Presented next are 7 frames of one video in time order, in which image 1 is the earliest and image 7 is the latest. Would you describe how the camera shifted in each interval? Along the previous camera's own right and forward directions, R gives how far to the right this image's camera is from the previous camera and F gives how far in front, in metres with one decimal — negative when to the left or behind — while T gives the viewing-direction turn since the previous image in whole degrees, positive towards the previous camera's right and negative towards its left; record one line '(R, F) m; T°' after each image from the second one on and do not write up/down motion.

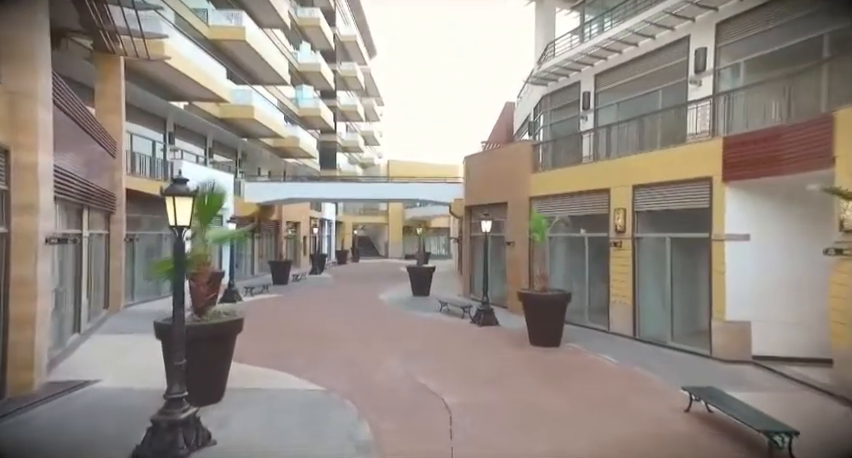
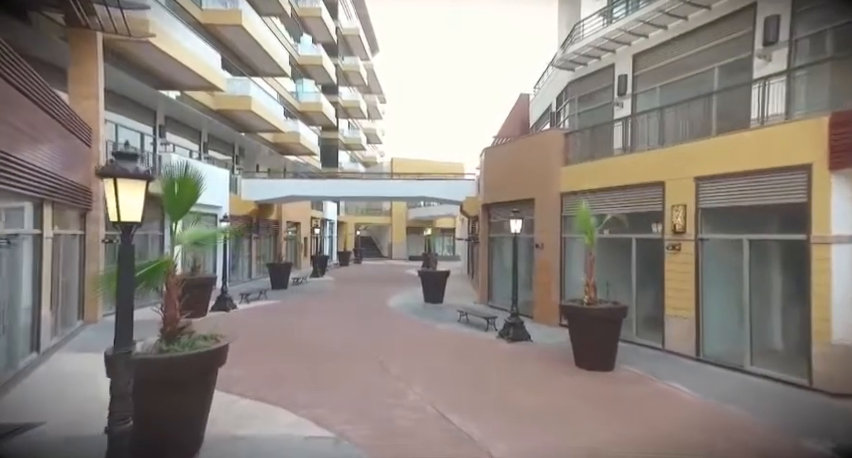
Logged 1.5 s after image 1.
(-0.4, +1.6) m; 0°
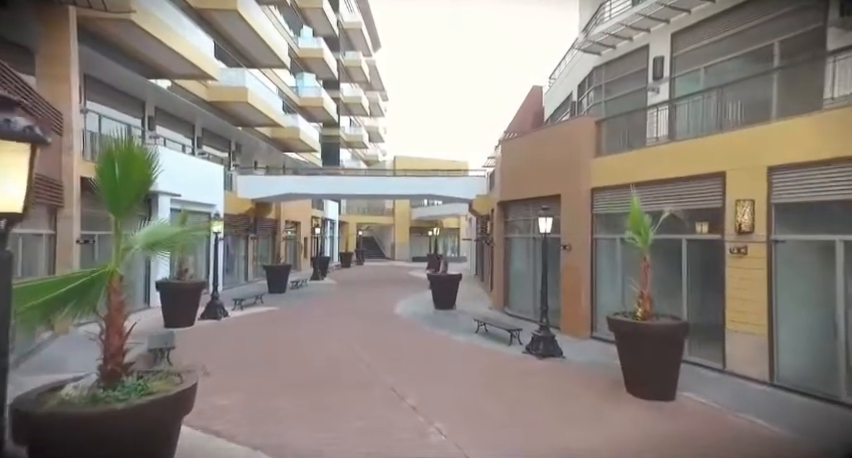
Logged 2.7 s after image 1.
(-0.3, +1.4) m; 0°
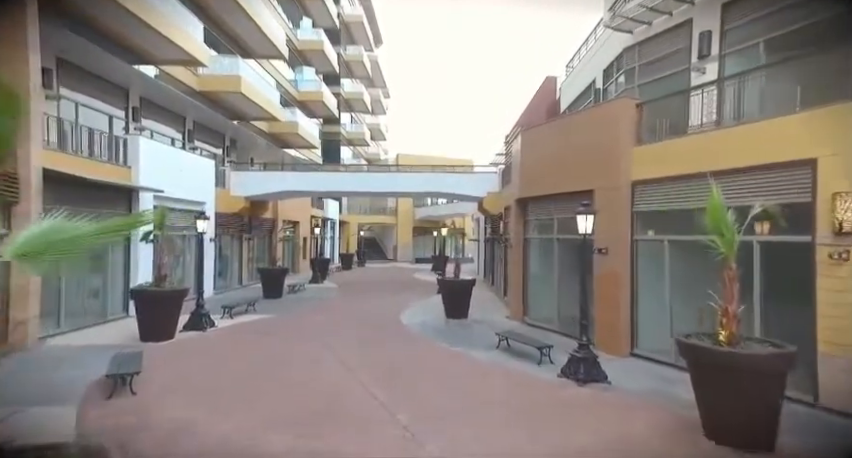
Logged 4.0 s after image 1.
(-0.3, +1.5) m; 0°
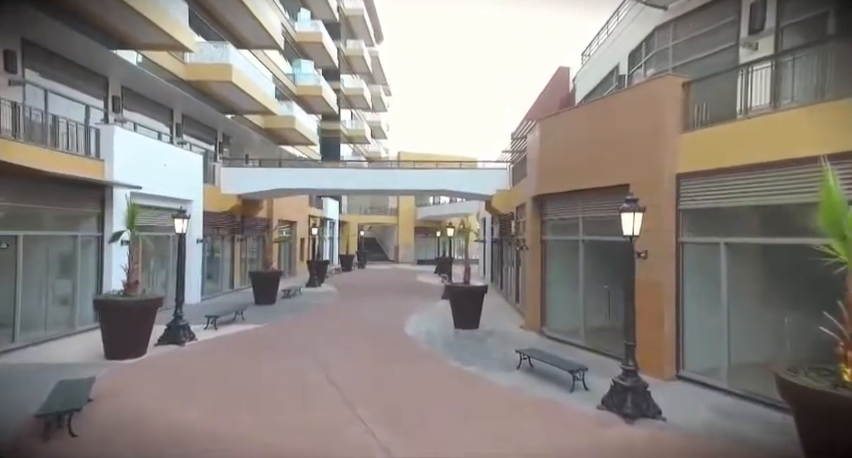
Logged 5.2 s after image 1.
(-0.2, +1.4) m; 0°
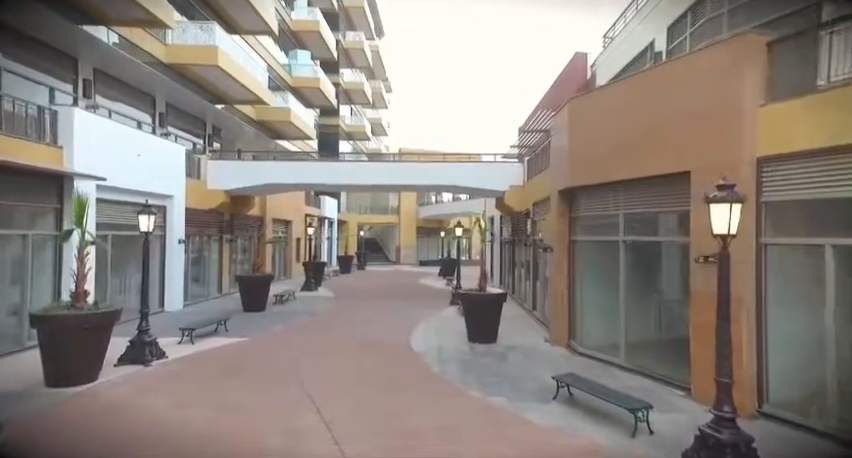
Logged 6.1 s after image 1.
(-0.2, +1.7) m; 0°
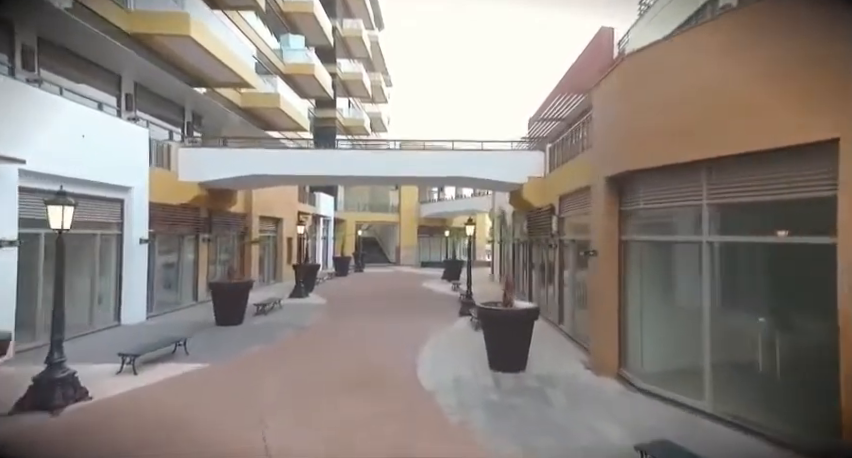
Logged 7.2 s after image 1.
(-0.2, +2.4) m; 0°
